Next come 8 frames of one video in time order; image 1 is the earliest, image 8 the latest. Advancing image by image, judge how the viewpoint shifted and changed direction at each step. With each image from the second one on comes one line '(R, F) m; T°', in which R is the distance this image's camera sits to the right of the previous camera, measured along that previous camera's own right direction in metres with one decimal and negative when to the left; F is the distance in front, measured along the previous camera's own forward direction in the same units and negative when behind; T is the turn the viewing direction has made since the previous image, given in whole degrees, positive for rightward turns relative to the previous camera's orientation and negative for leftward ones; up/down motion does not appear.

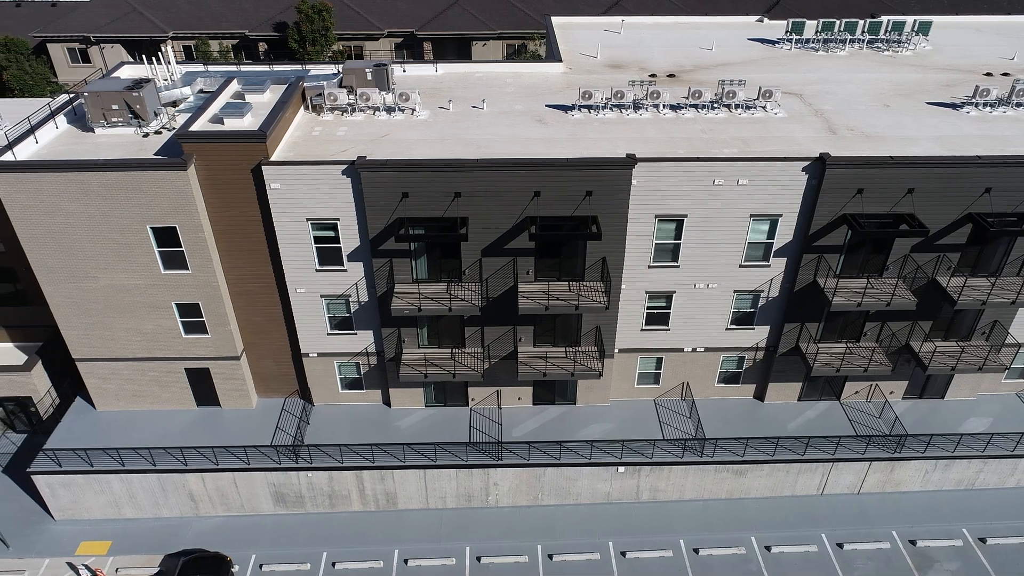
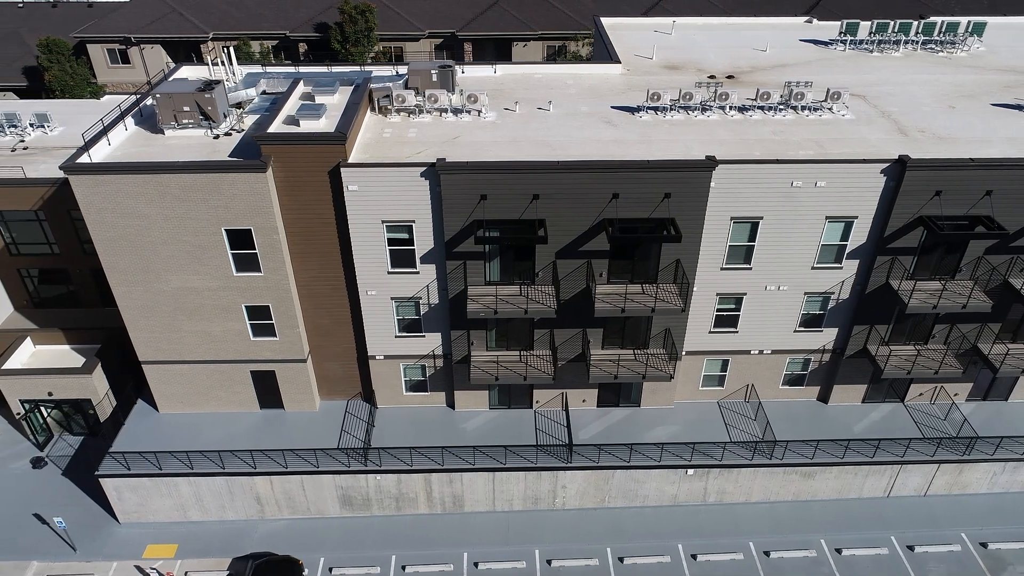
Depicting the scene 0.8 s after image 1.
(-2.1, +0.1) m; 0°
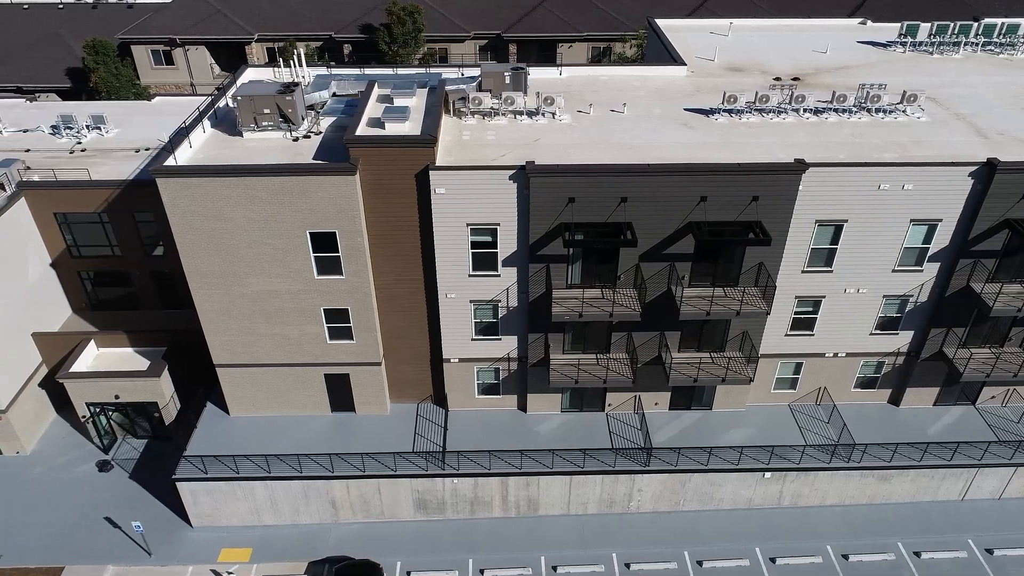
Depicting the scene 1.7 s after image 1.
(-2.4, +0.1) m; 0°
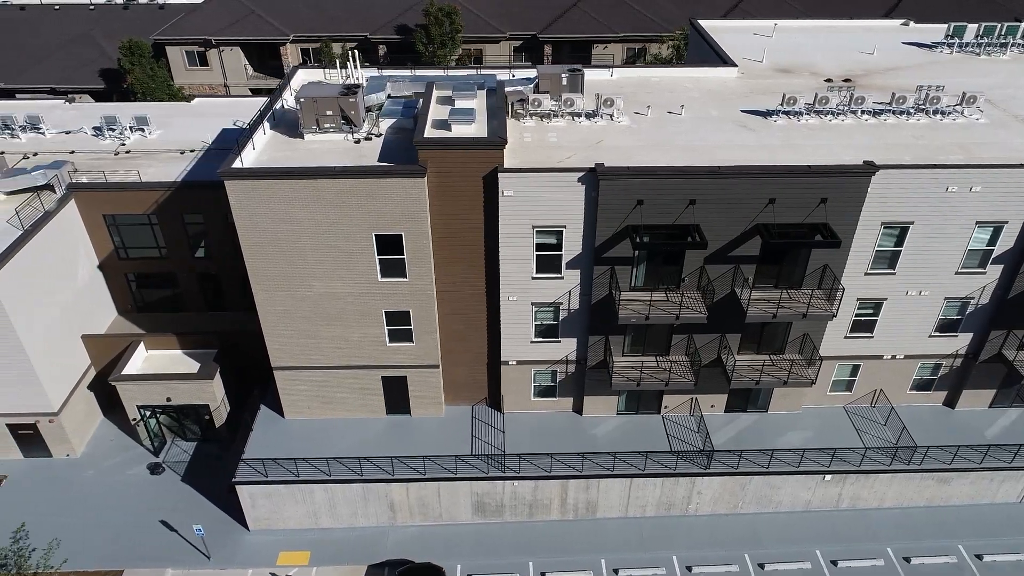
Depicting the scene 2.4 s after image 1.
(-1.8, +0.1) m; 0°
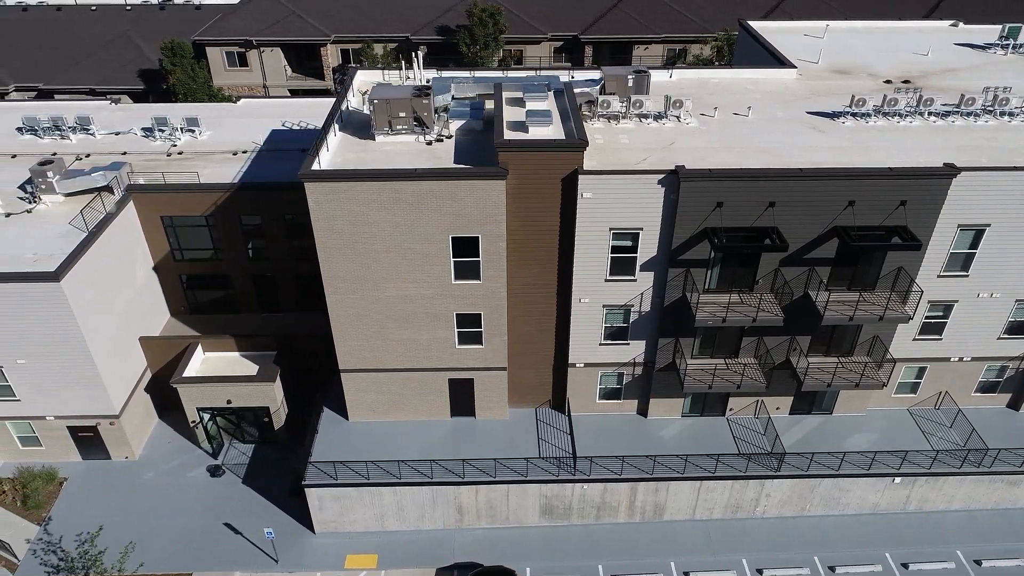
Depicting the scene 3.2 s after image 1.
(-2.1, +0.1) m; 0°
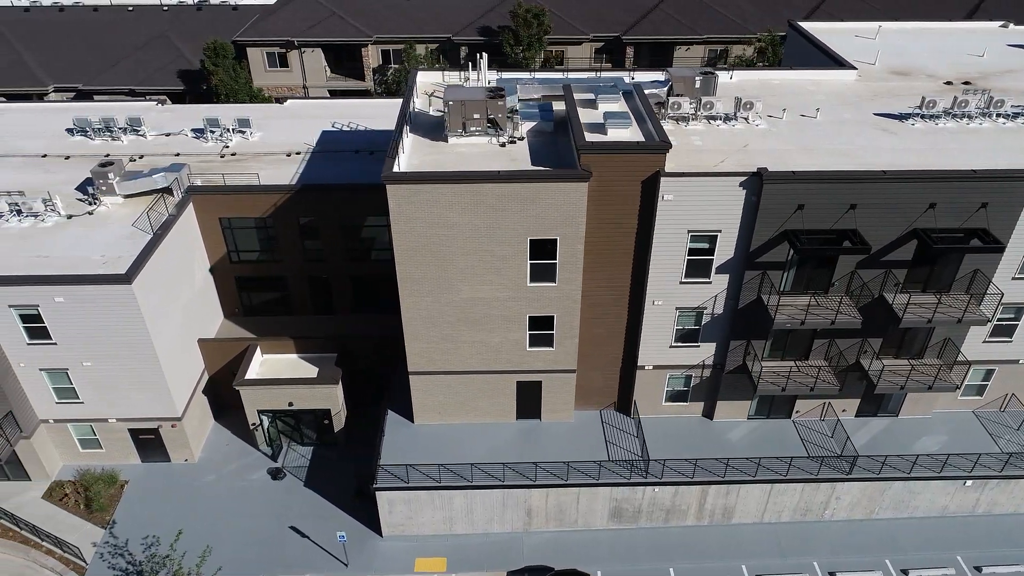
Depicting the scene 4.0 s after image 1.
(-2.2, +0.1) m; 0°
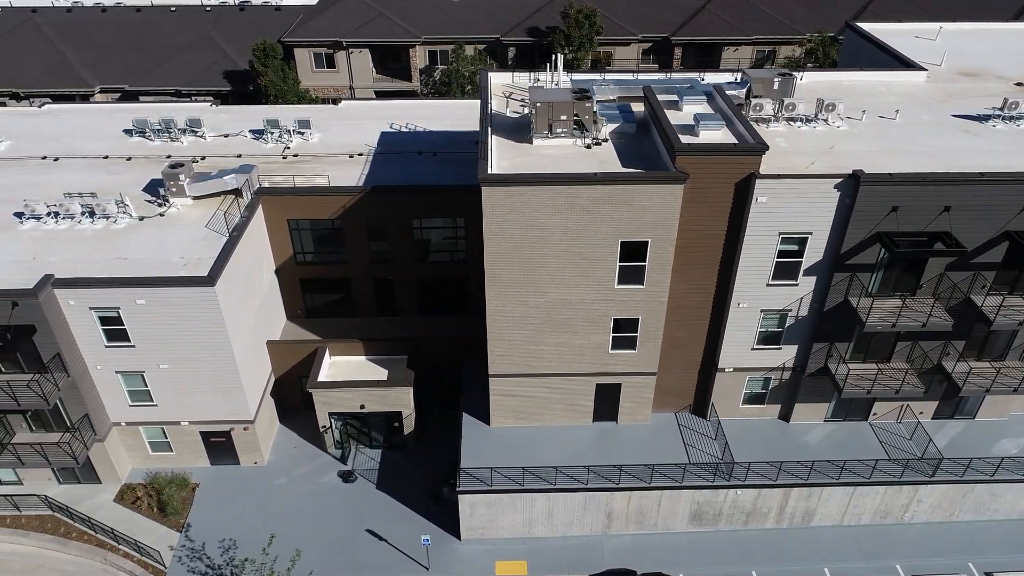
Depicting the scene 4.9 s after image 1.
(-2.5, +0.1) m; 0°
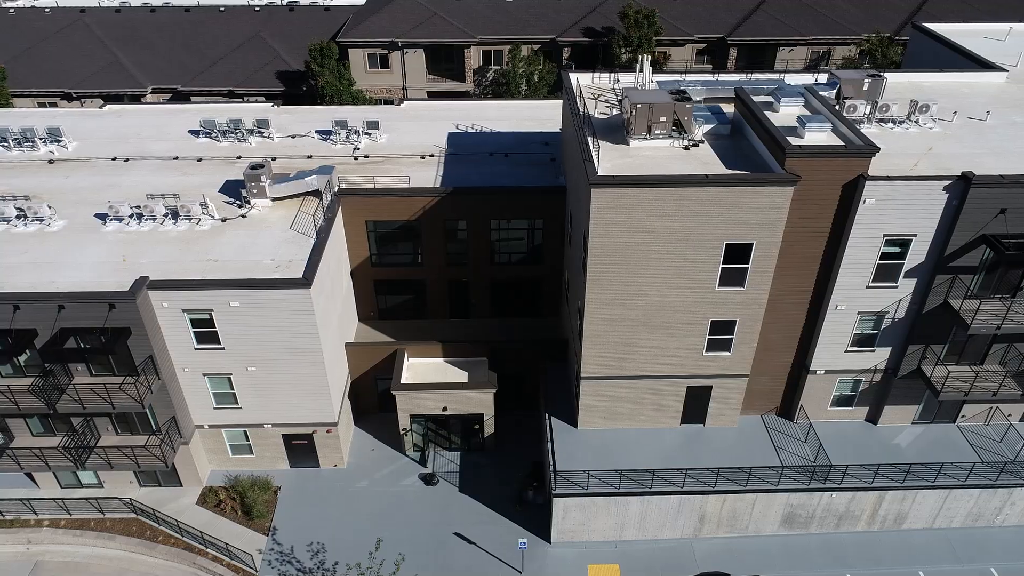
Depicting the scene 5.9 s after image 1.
(-2.8, +0.1) m; 0°
